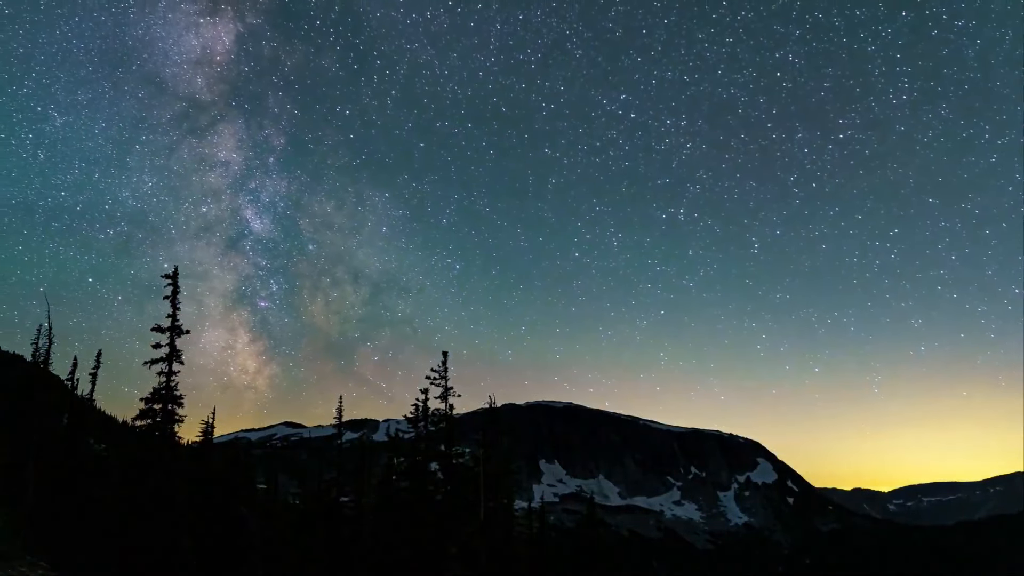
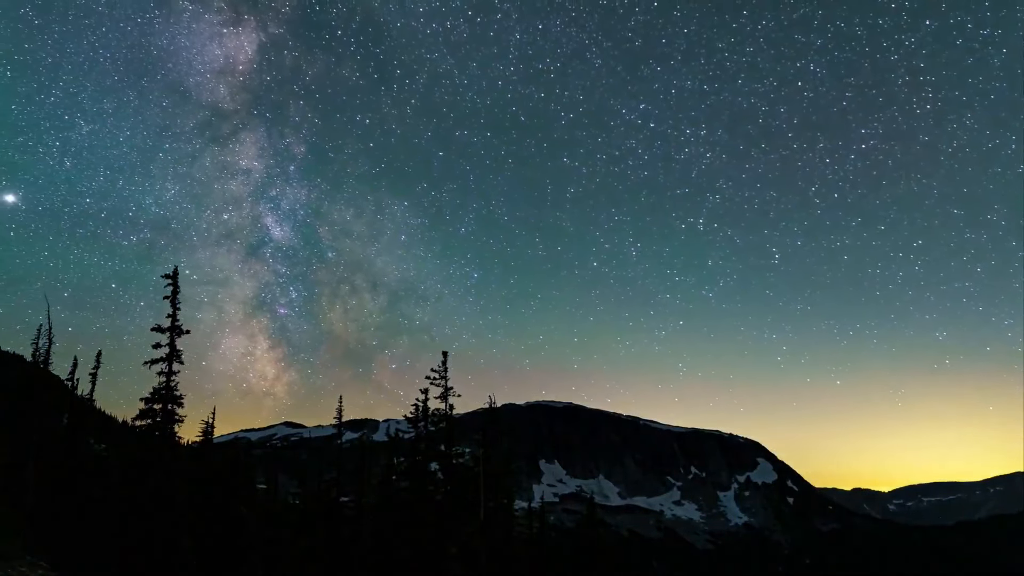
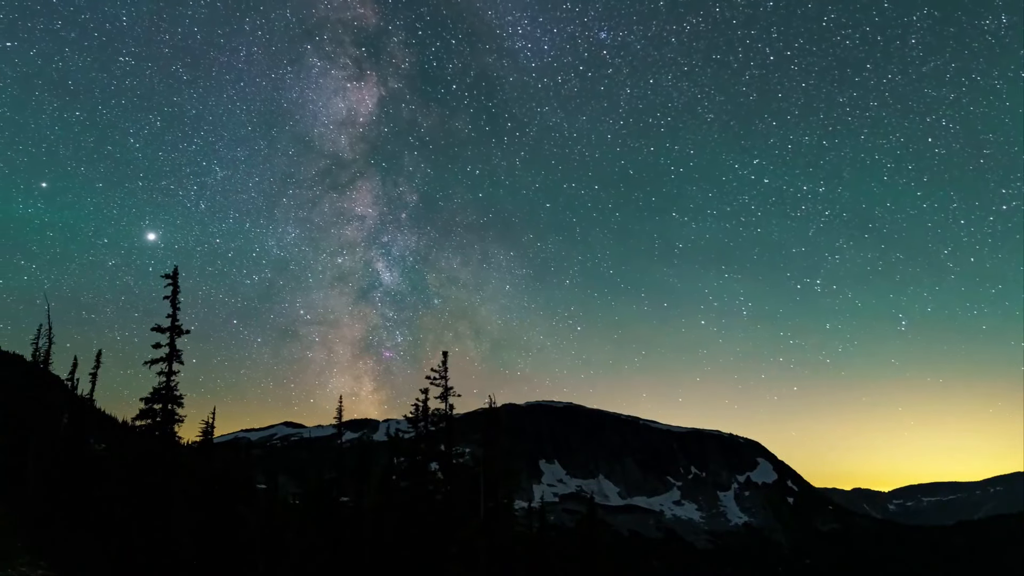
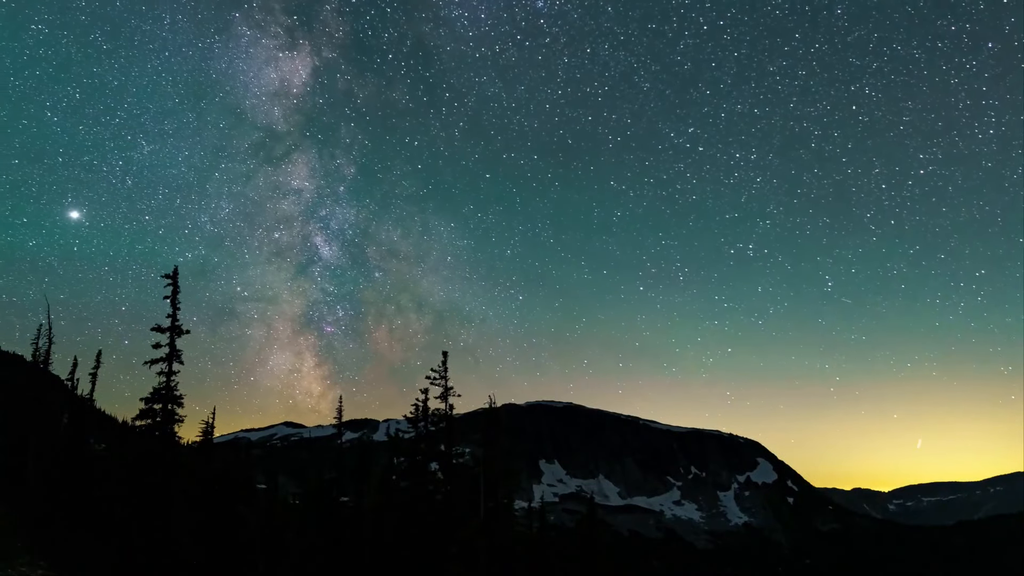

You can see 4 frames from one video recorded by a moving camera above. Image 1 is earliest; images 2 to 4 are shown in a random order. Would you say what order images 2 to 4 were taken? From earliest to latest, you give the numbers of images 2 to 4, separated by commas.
2, 4, 3
